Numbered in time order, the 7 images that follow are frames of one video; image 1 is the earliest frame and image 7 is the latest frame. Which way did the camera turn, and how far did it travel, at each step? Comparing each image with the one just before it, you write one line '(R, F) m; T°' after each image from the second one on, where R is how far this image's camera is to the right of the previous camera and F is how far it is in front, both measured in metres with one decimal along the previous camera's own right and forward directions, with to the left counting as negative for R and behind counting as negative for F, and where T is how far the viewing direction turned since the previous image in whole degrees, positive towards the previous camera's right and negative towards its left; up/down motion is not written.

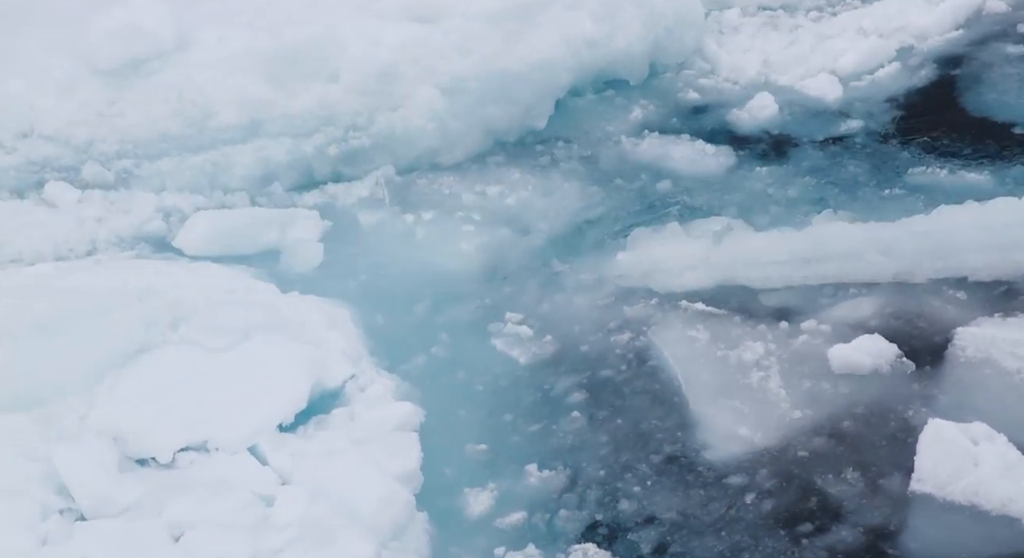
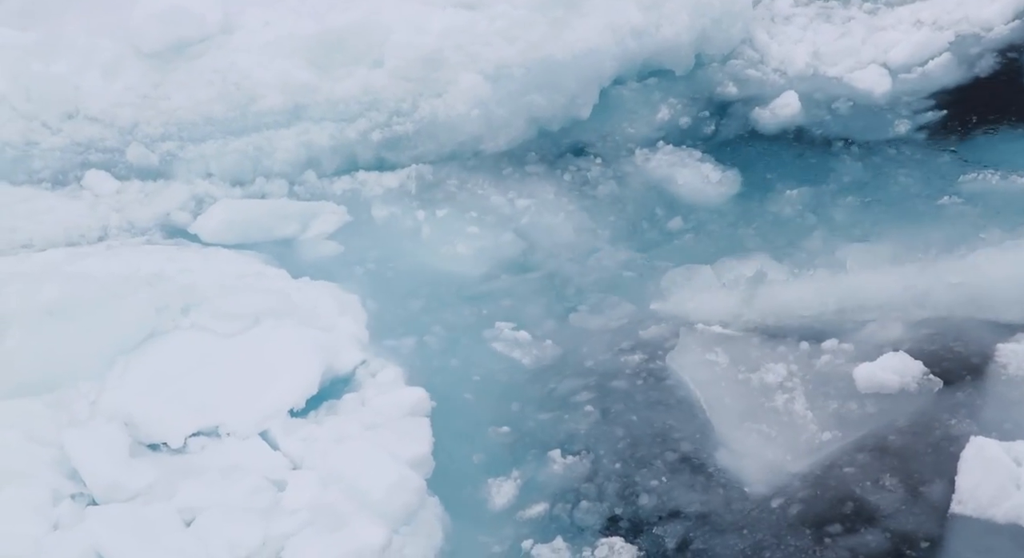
(+0.4, +0.1) m; -4°
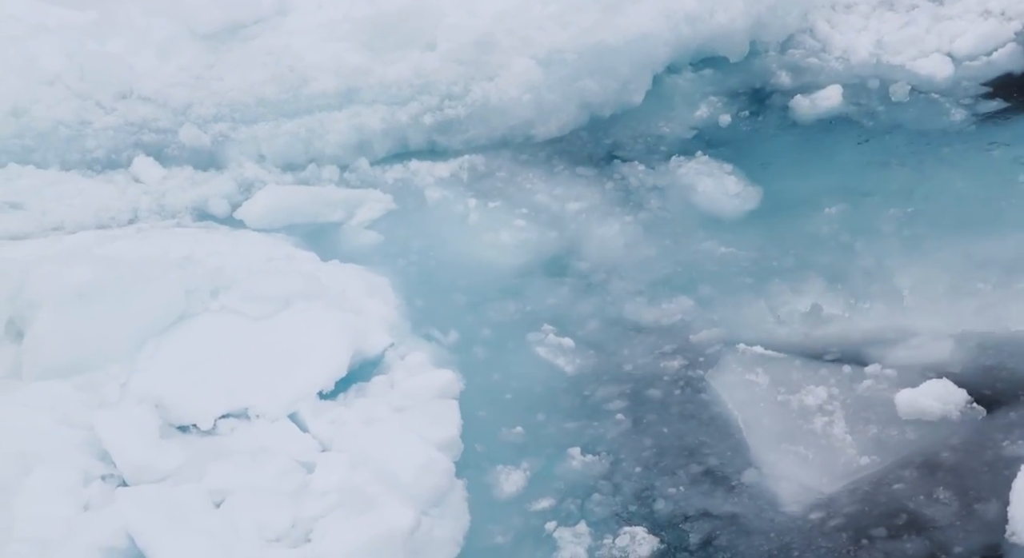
(+0.3, +0.1) m; -4°
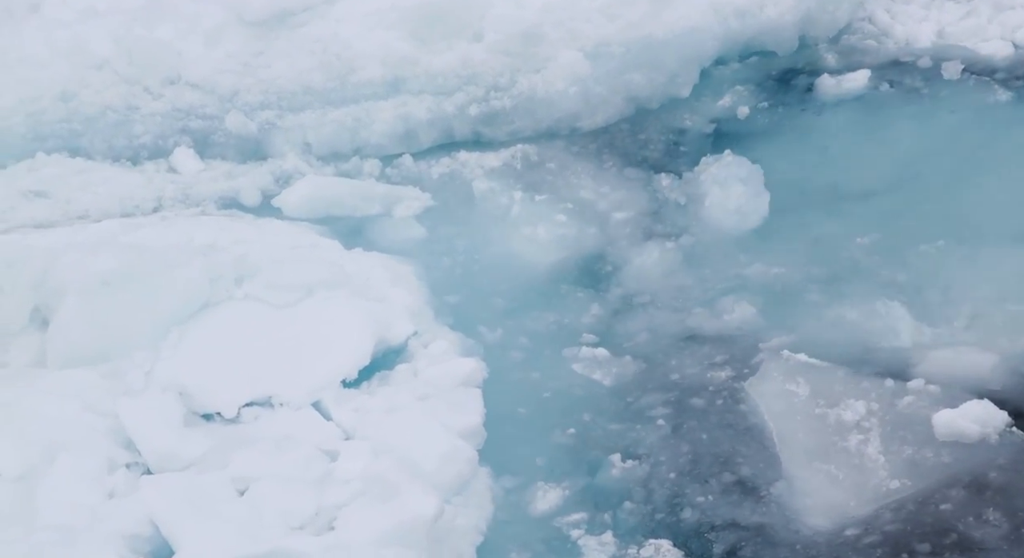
(+0.3, +0.1) m; -3°
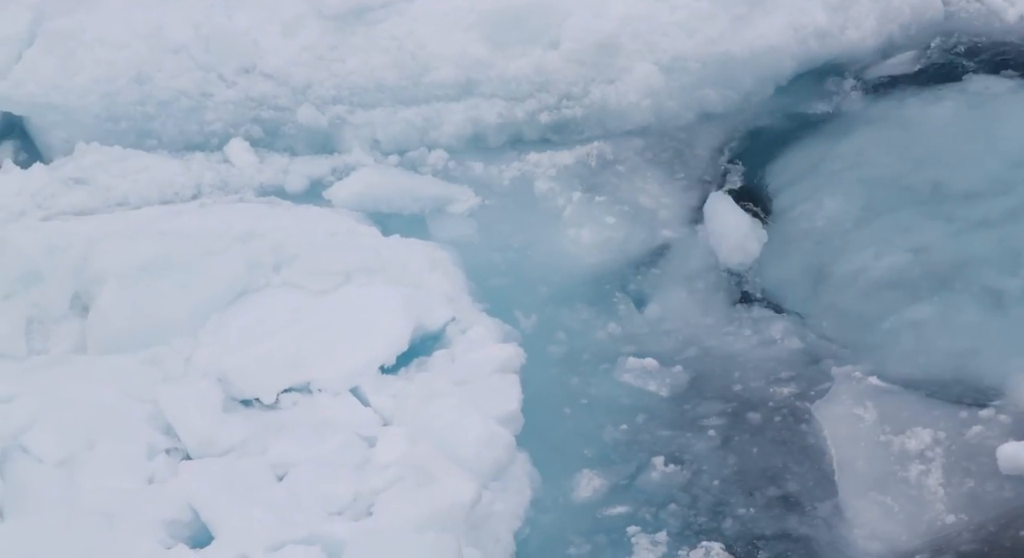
(+0.3, +0.1) m; -4°
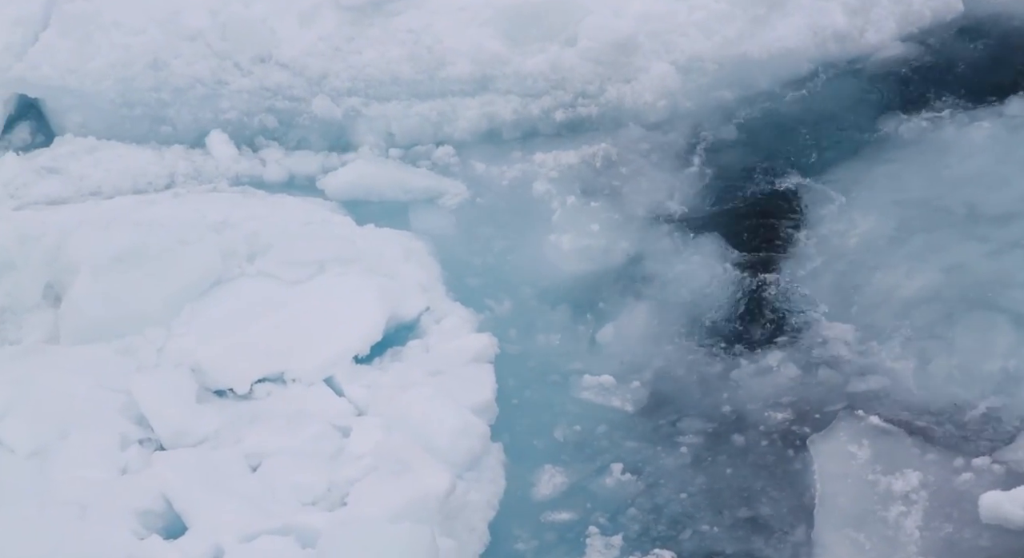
(+0.6, +0.1) m; -3°
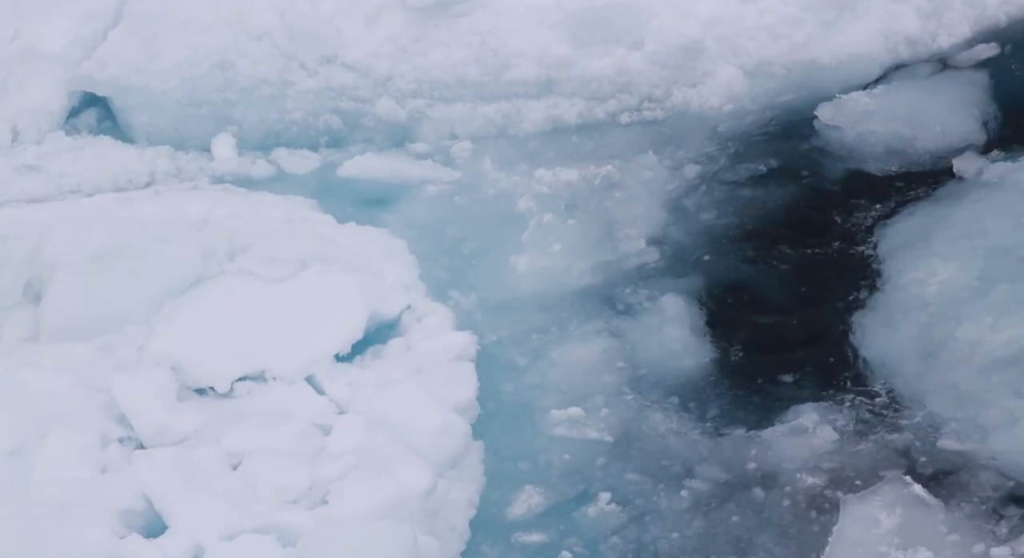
(+1.3, +0.4) m; -9°
